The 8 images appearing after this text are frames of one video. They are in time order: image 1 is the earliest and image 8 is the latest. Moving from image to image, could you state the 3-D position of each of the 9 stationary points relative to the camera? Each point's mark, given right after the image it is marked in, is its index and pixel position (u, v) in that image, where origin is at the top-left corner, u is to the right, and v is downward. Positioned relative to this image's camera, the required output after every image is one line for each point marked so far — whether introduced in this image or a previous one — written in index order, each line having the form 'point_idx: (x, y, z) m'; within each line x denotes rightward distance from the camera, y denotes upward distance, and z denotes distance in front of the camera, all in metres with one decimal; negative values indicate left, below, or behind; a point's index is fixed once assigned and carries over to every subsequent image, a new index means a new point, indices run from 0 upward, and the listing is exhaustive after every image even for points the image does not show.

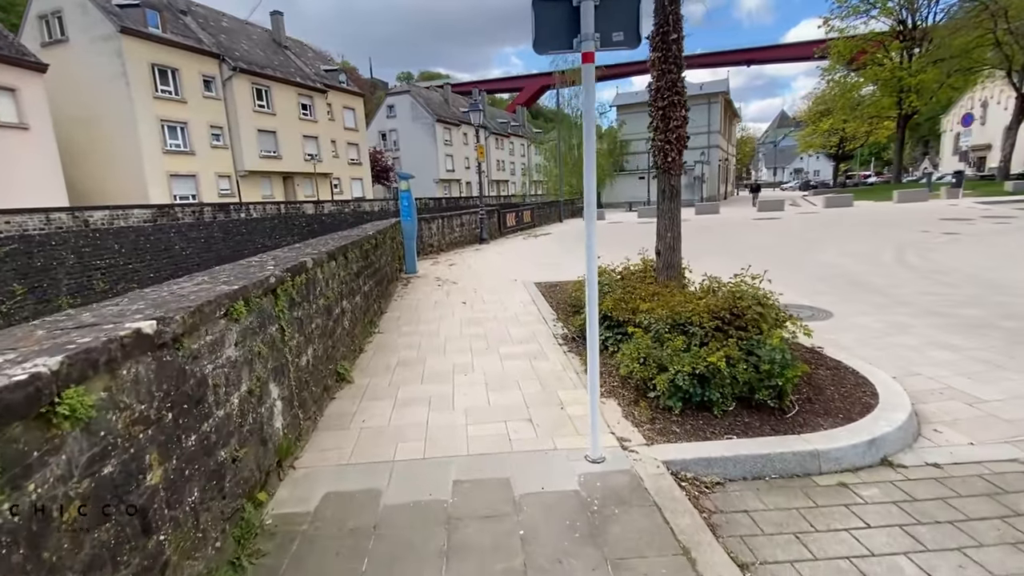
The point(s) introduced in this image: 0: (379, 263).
0: (-1.8, +0.4, +6.9) m
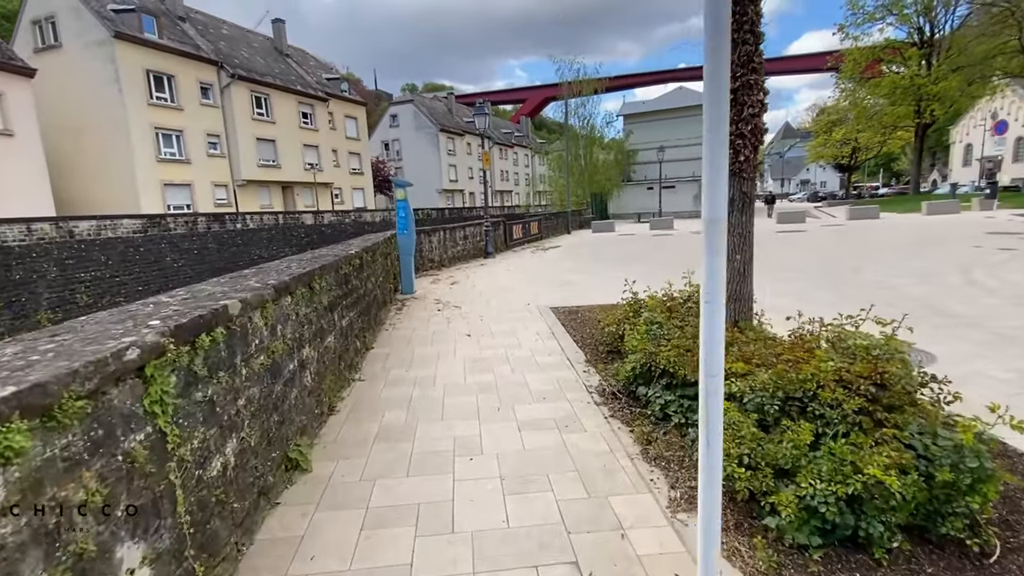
0: (-1.7, 0.0, +5.7) m
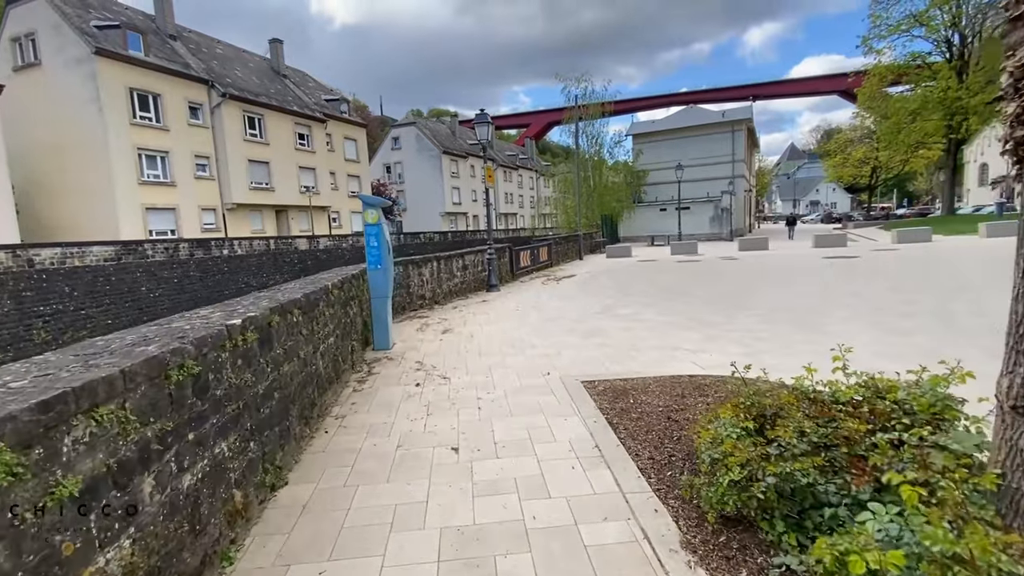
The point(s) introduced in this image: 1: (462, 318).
0: (-1.5, -0.6, +3.3) m
1: (-0.8, -0.5, +8.6) m
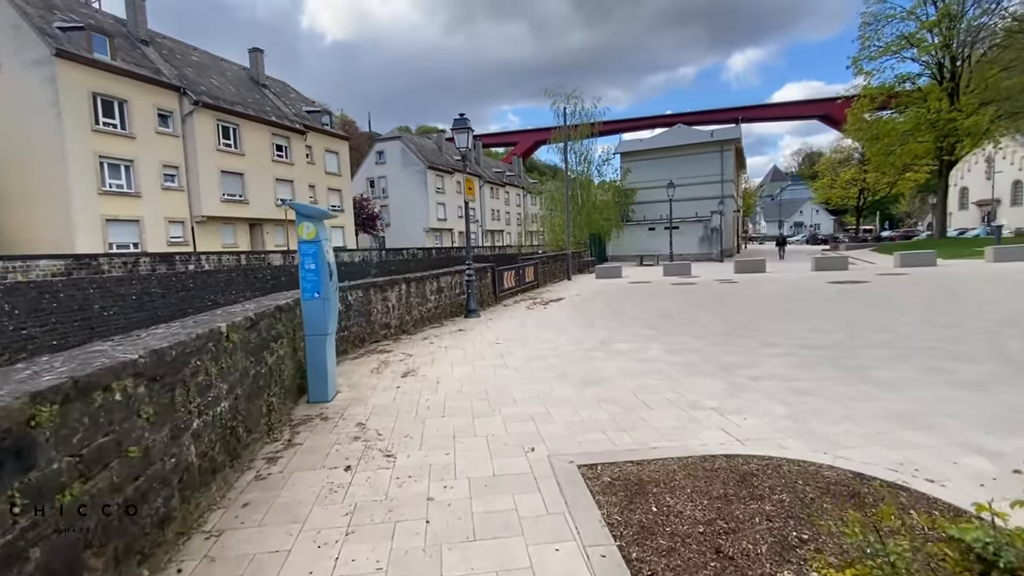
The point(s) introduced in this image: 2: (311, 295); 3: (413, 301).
0: (-1.7, -0.8, +1.9) m
1: (-1.1, -0.9, +7.2) m
2: (-2.0, -0.1, +5.1) m
3: (-1.8, -0.3, +9.3) m
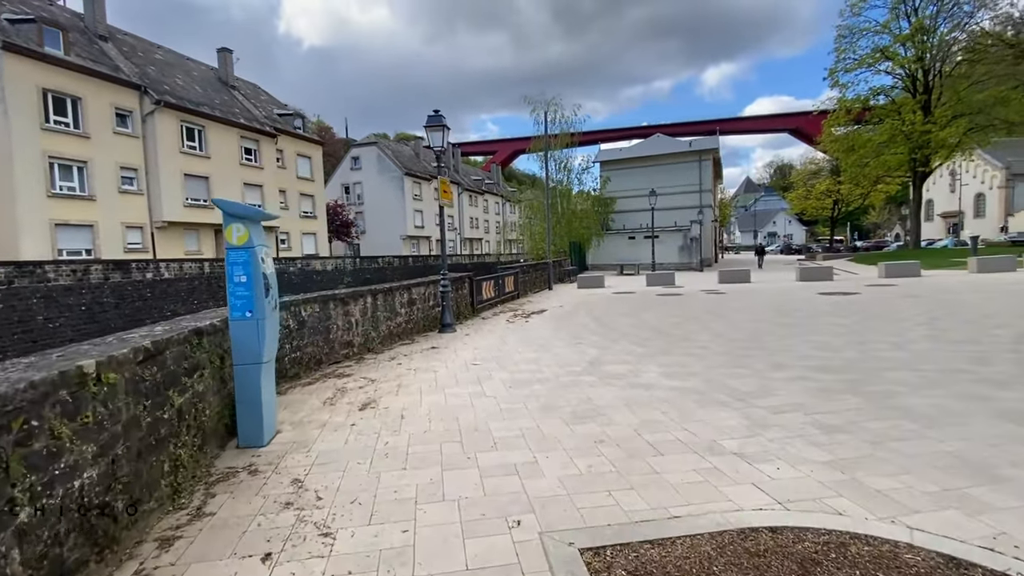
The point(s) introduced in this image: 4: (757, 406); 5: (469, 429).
0: (-1.7, -0.9, +0.9) m
1: (-1.4, -1.1, +6.2) m
2: (-2.2, -0.2, +4.1) m
3: (-2.2, -0.5, +8.4) m
4: (+2.4, -1.1, +4.9) m
5: (-0.4, -1.2, +4.4) m
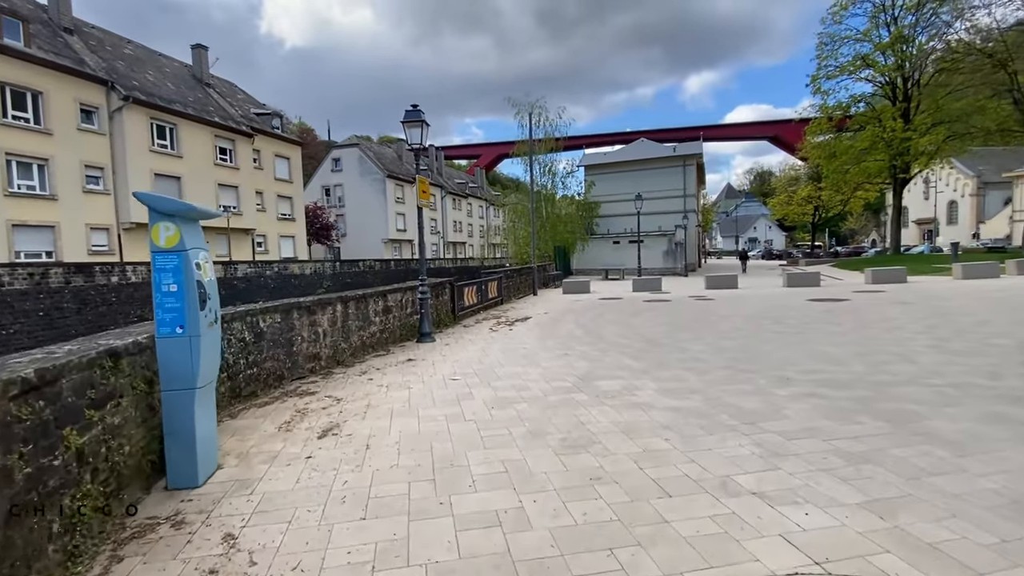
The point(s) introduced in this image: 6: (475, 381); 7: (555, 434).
0: (-1.8, -0.9, +0.2) m
1: (-1.6, -1.2, +5.6) m
2: (-2.3, -0.3, +3.4) m
3: (-2.4, -0.6, +7.7) m
4: (+2.2, -1.2, +4.4) m
5: (-0.5, -1.3, +3.8) m
6: (-0.5, -1.1, +6.2) m
7: (+0.4, -1.2, +4.3) m
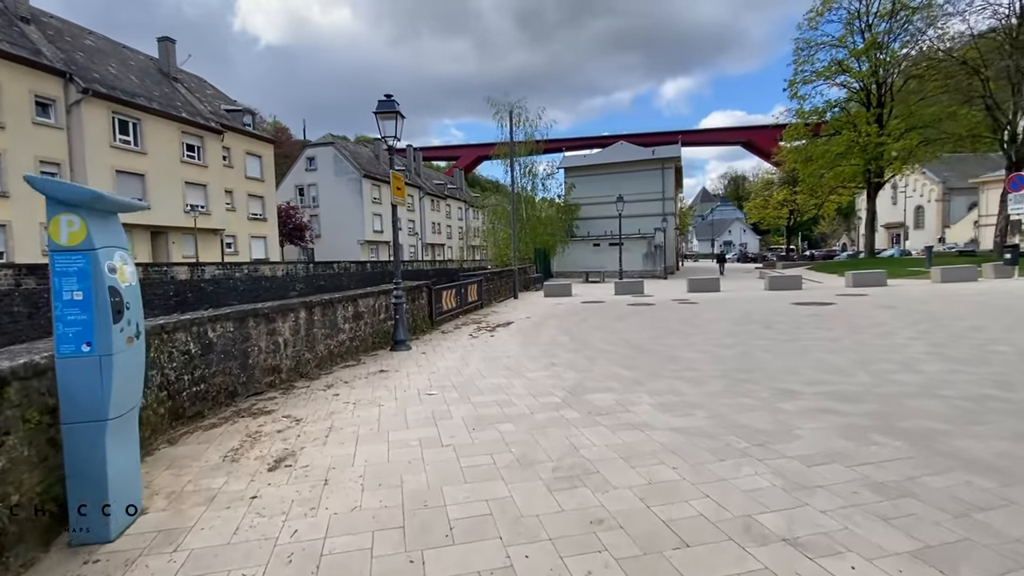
0: (-1.7, -1.0, -0.4) m
1: (-1.8, -1.3, +4.9) m
2: (-2.4, -0.3, +2.8) m
3: (-2.7, -0.6, +7.0) m
4: (+2.1, -1.3, +3.9) m
5: (-0.6, -1.4, +3.2) m
6: (-0.6, -1.2, +5.6) m
7: (+0.2, -1.3, +3.8) m
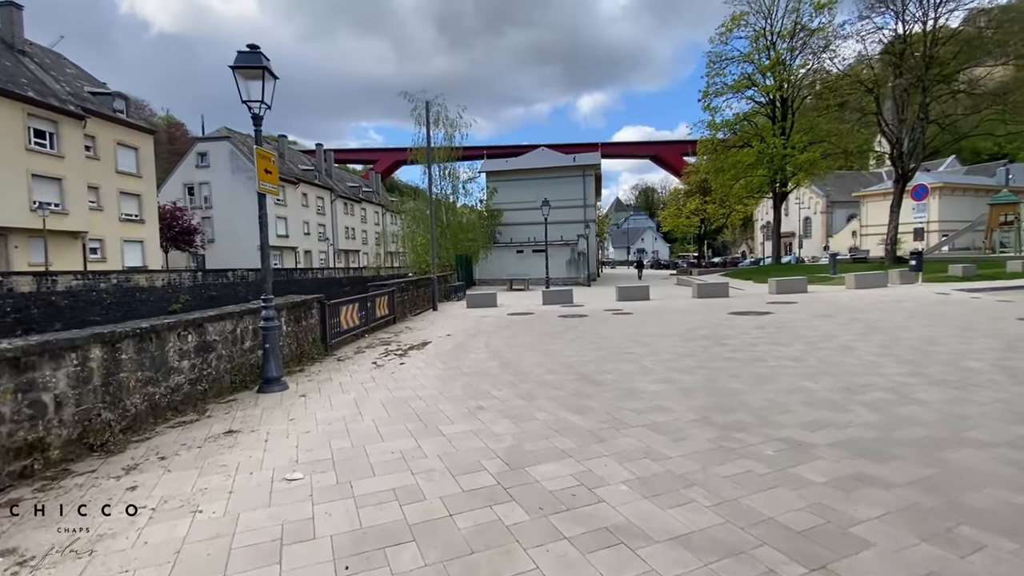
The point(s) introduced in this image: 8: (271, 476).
0: (-1.4, -1.1, -2.5) m
1: (-2.3, -1.5, +2.8) m
2: (-2.6, -0.5, +0.6) m
3: (-3.6, -0.9, +4.7) m
4: (+1.7, -1.4, +2.4) m
5: (-0.9, -1.5, +1.3) m
6: (-1.3, -1.4, +3.6) m
7: (-0.1, -1.4, +1.9) m
8: (-1.8, -1.4, +3.8) m
